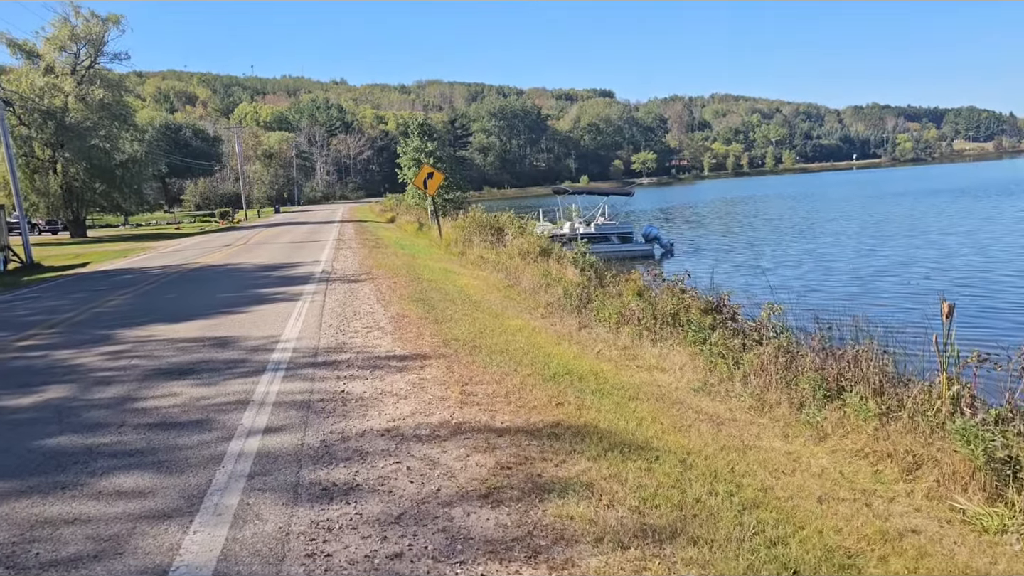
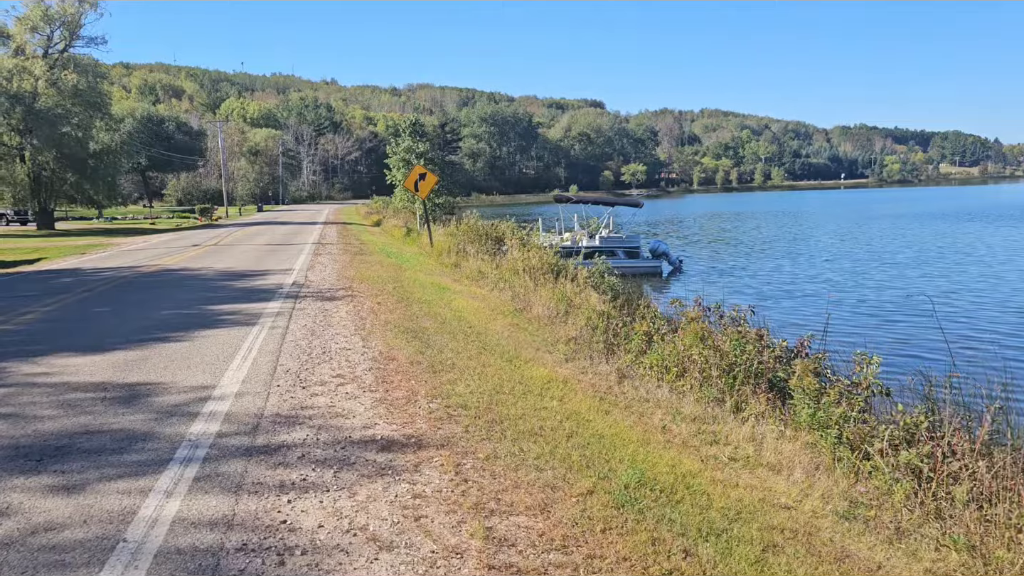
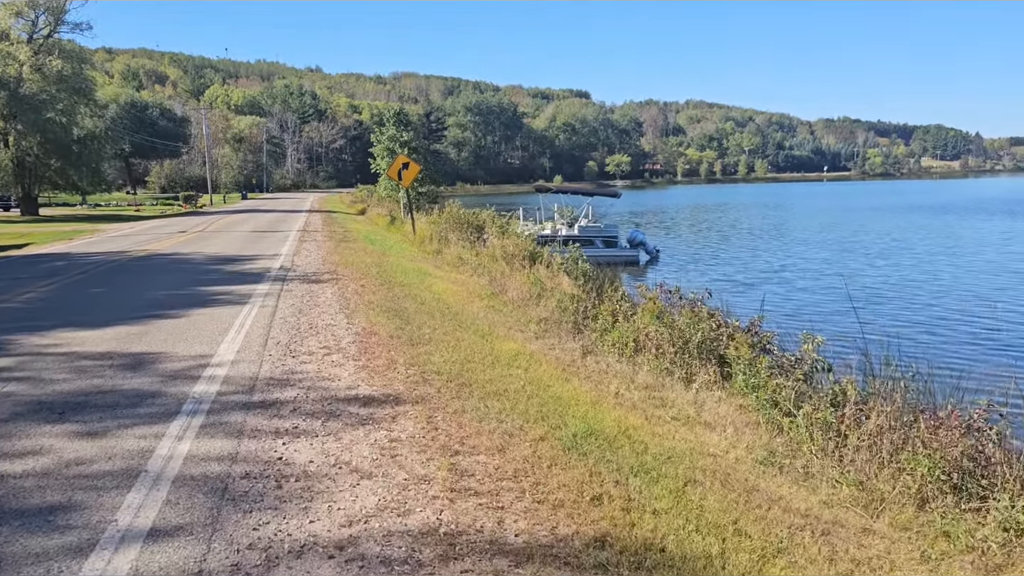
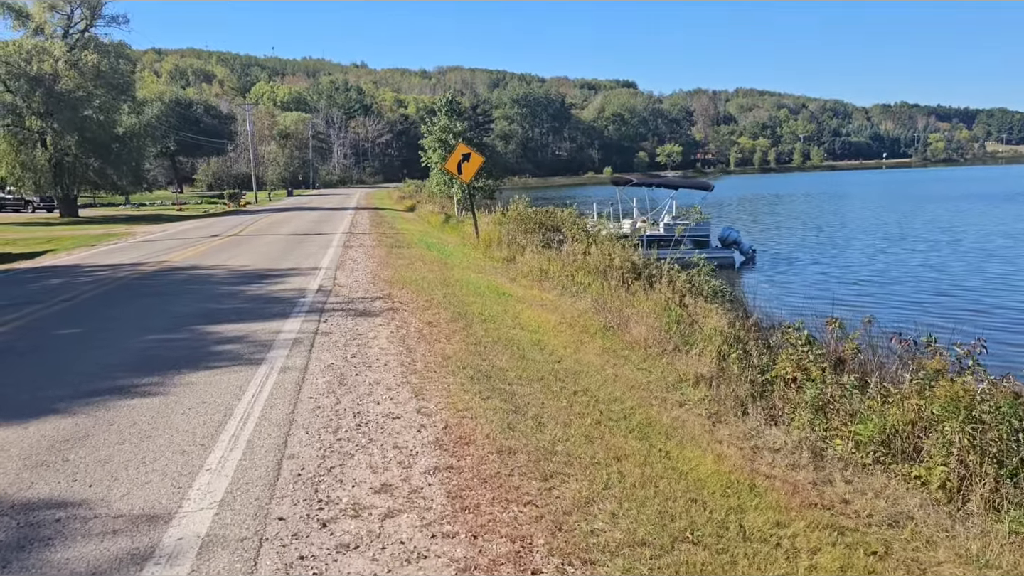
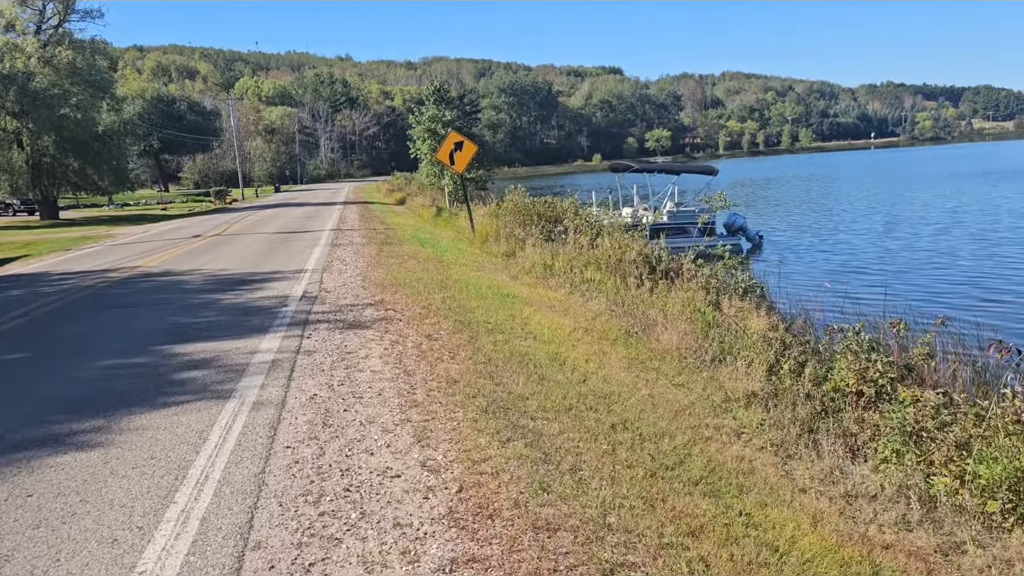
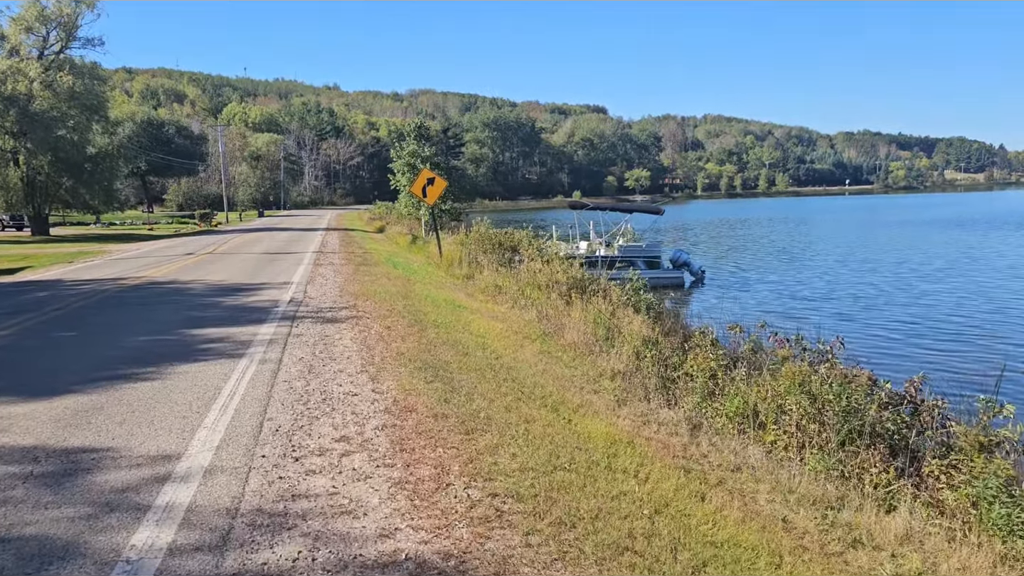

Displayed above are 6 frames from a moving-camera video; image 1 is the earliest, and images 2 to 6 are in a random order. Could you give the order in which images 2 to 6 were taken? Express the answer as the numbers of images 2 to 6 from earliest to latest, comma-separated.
3, 2, 6, 4, 5
